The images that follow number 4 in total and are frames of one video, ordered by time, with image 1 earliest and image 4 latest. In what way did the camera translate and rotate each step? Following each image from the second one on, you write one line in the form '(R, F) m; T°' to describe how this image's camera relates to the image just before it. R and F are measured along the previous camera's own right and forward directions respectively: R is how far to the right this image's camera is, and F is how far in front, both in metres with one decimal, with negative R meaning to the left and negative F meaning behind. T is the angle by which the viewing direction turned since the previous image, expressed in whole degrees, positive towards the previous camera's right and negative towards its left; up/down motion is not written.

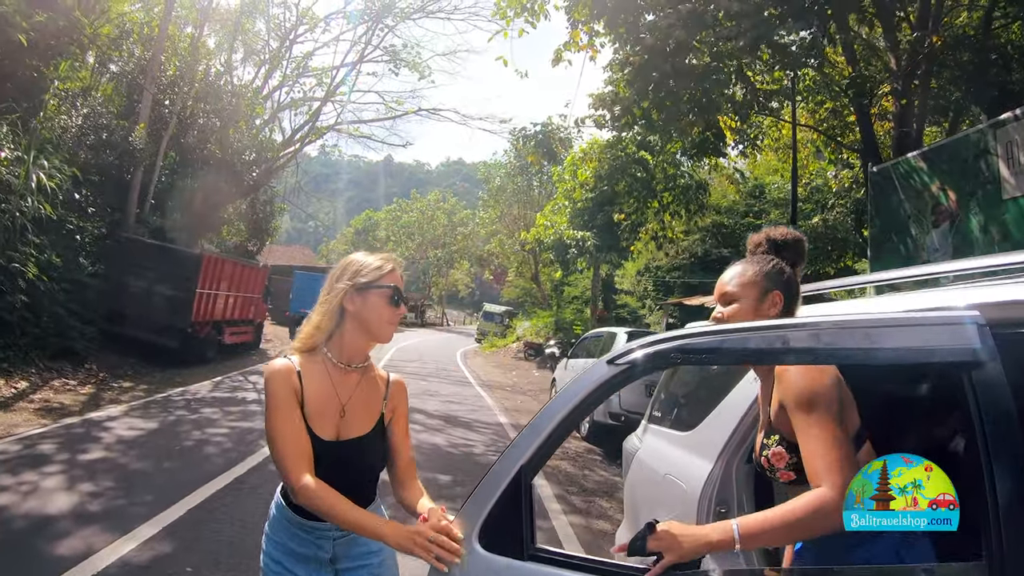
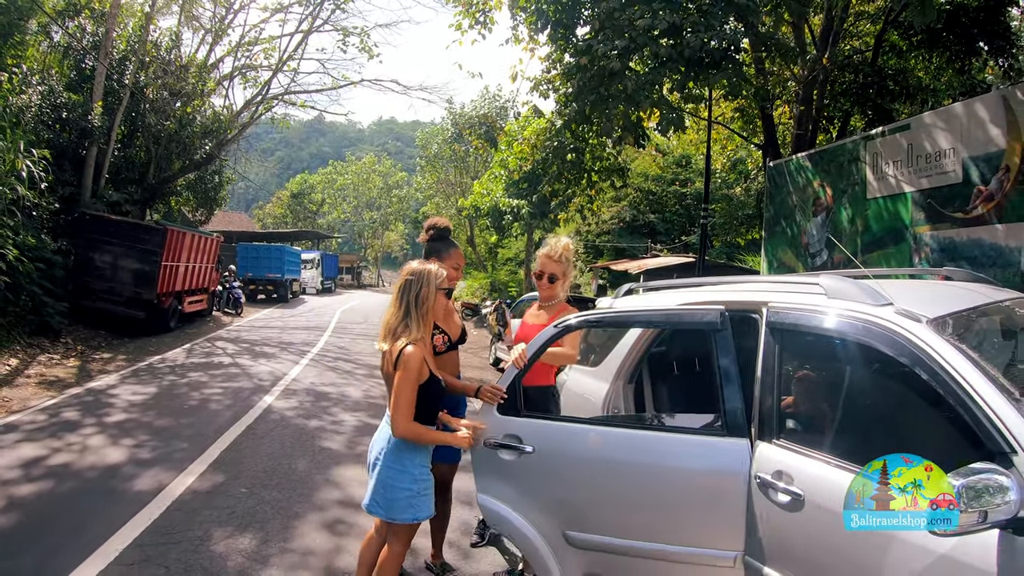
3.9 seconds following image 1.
(-0.2, -1.1) m; +5°
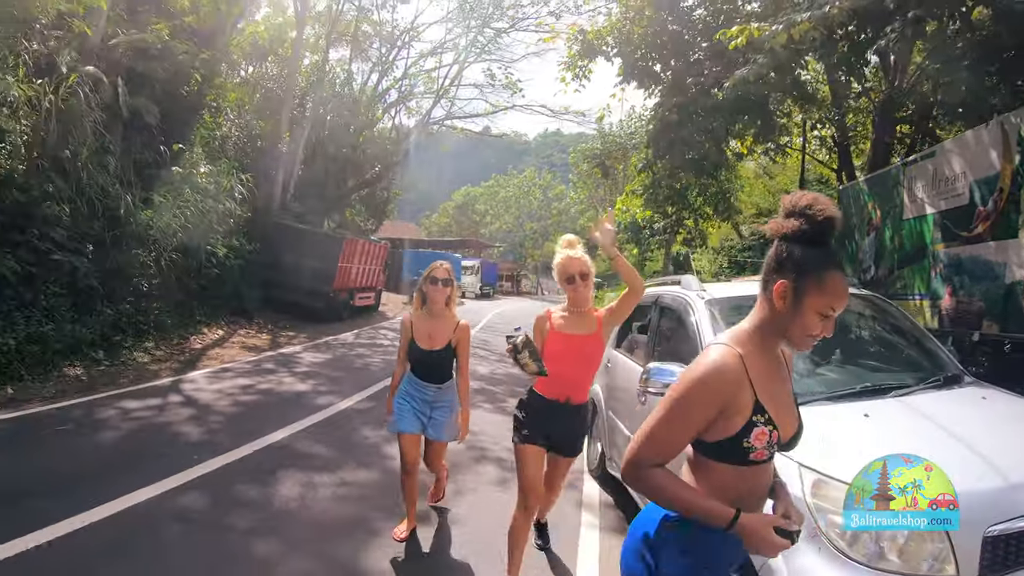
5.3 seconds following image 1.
(+1.1, -1.5) m; -13°
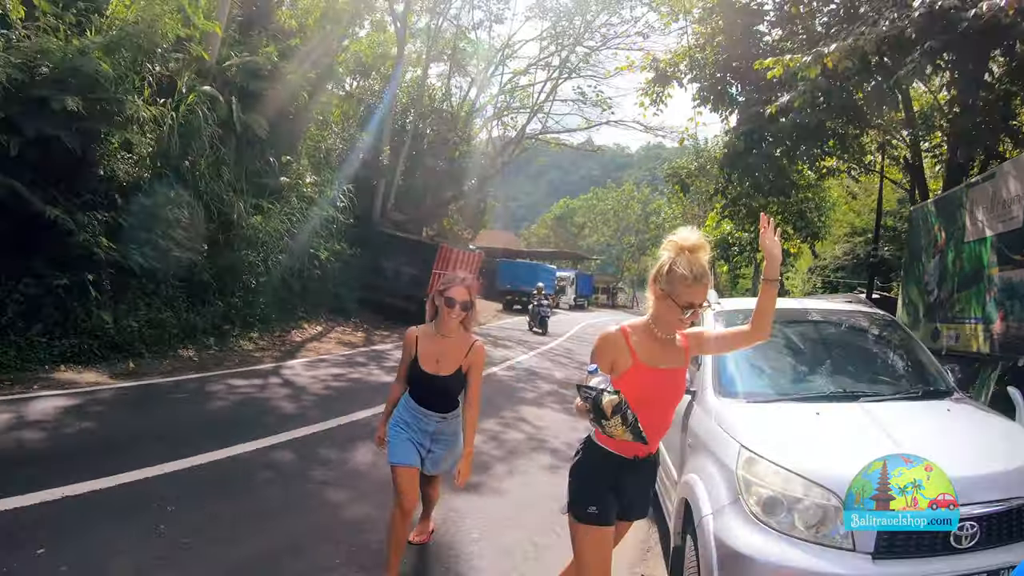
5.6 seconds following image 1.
(+0.5, -0.5) m; -8°
